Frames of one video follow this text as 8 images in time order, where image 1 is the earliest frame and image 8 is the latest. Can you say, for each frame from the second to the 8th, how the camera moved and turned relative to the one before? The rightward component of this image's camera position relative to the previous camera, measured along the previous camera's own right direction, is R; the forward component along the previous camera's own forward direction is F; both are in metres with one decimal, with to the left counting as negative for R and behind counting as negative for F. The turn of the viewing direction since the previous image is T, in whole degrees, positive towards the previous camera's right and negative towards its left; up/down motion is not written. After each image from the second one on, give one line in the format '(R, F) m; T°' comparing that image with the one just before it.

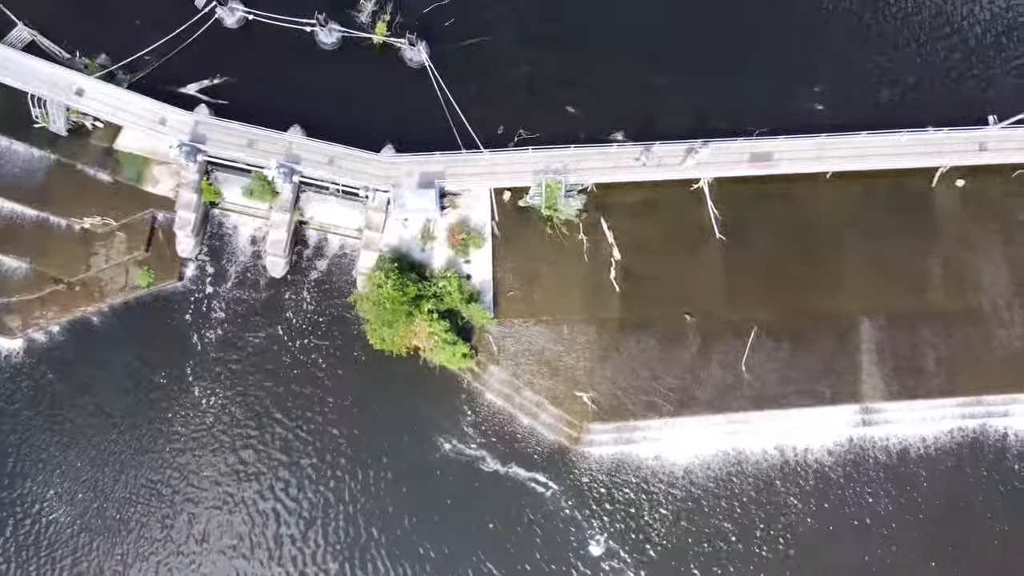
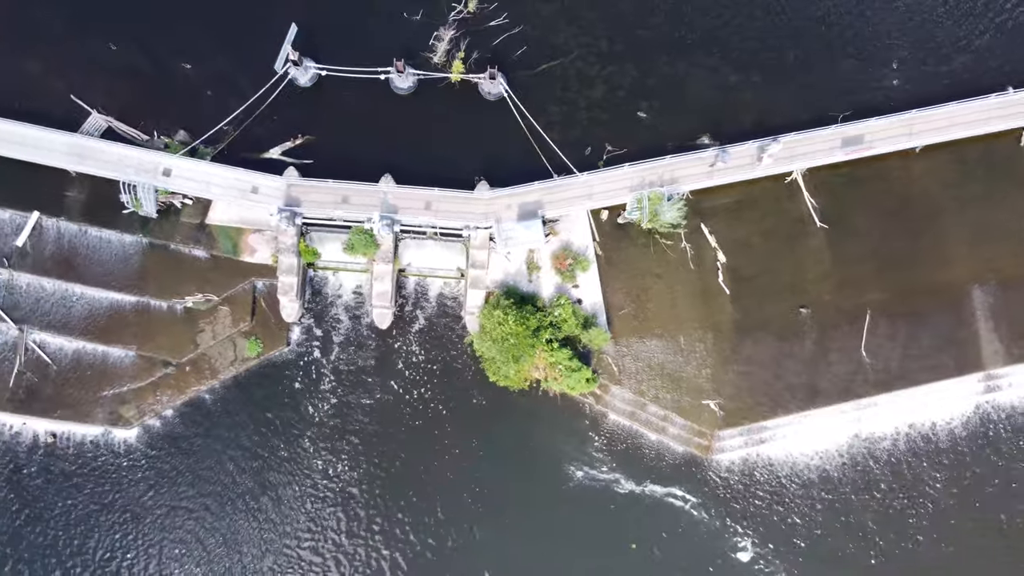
(-3.5, +0.2) m; +1°
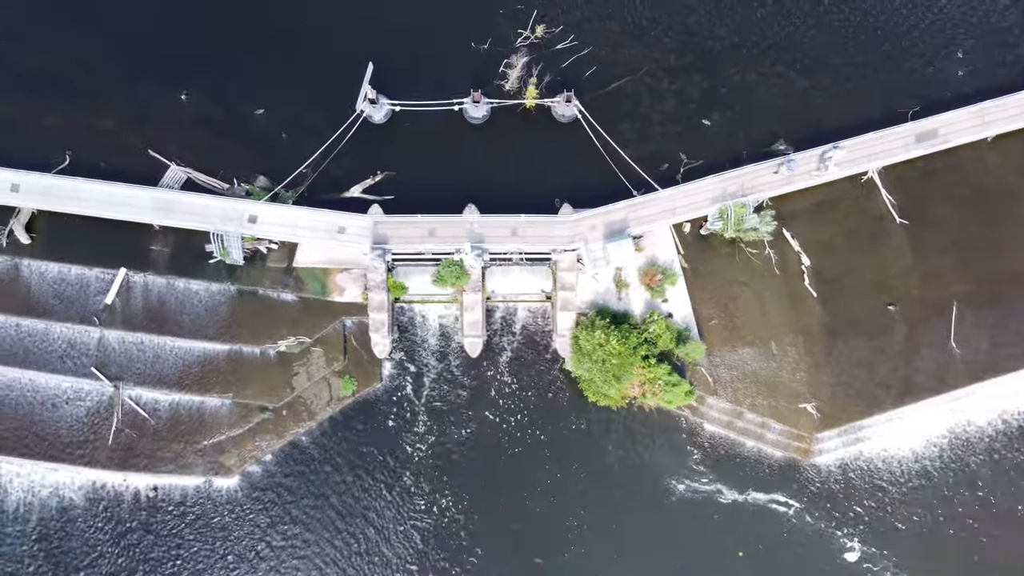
(-2.8, -0.1) m; 0°
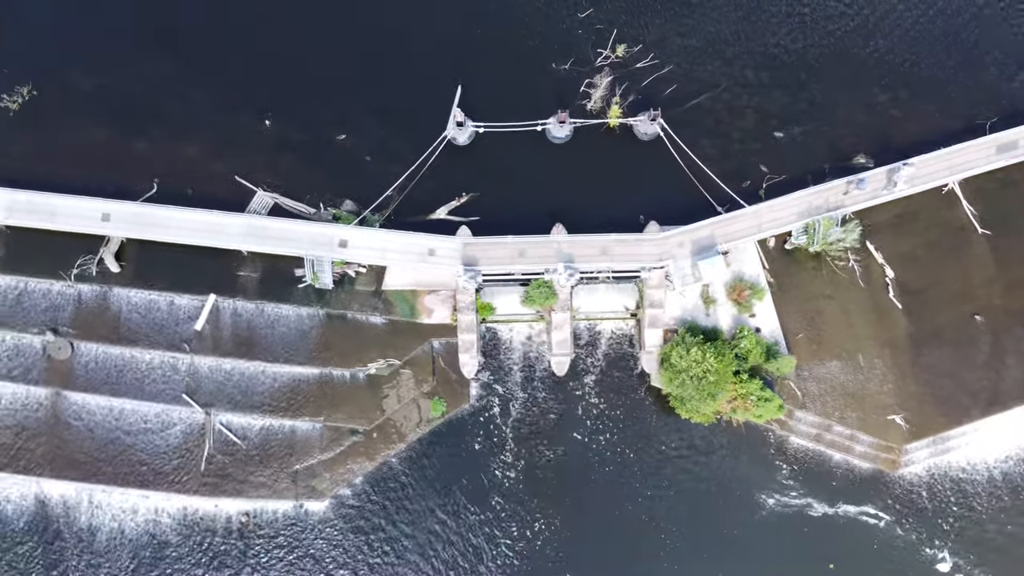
(-2.6, -0.1) m; 0°
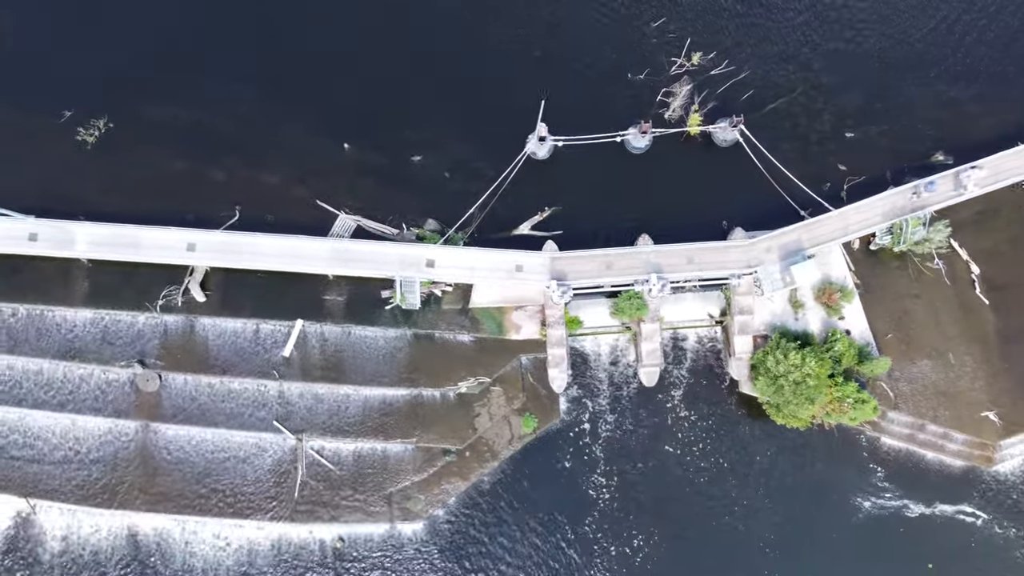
(-2.7, +0.1) m; 0°
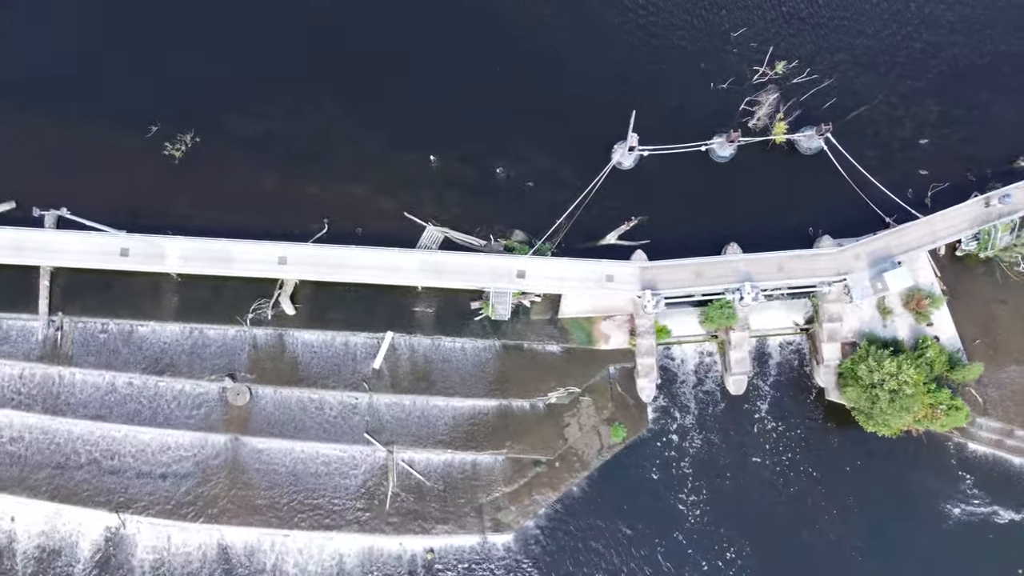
(-2.7, 0.0) m; 0°
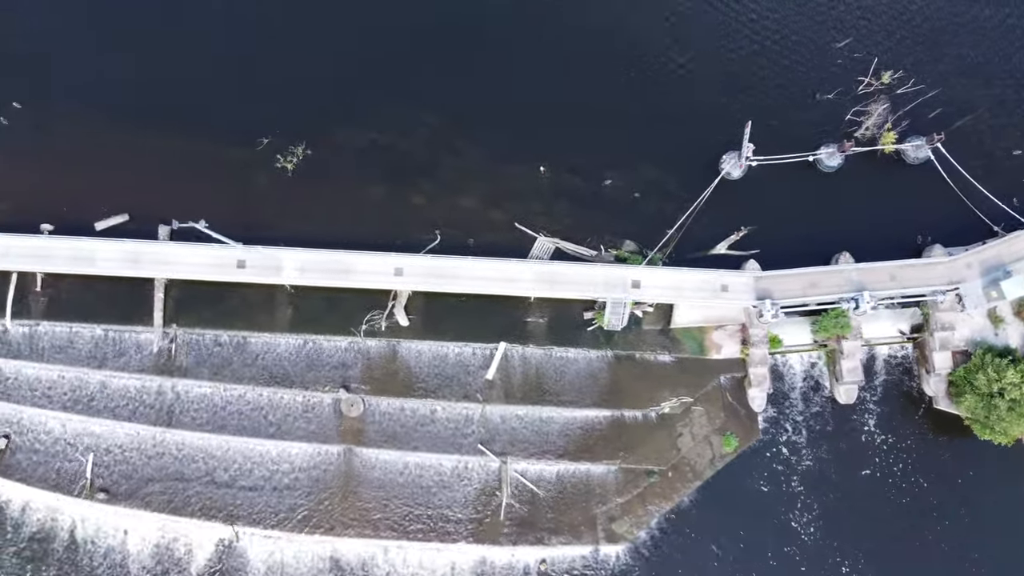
(-3.3, -0.1) m; 0°
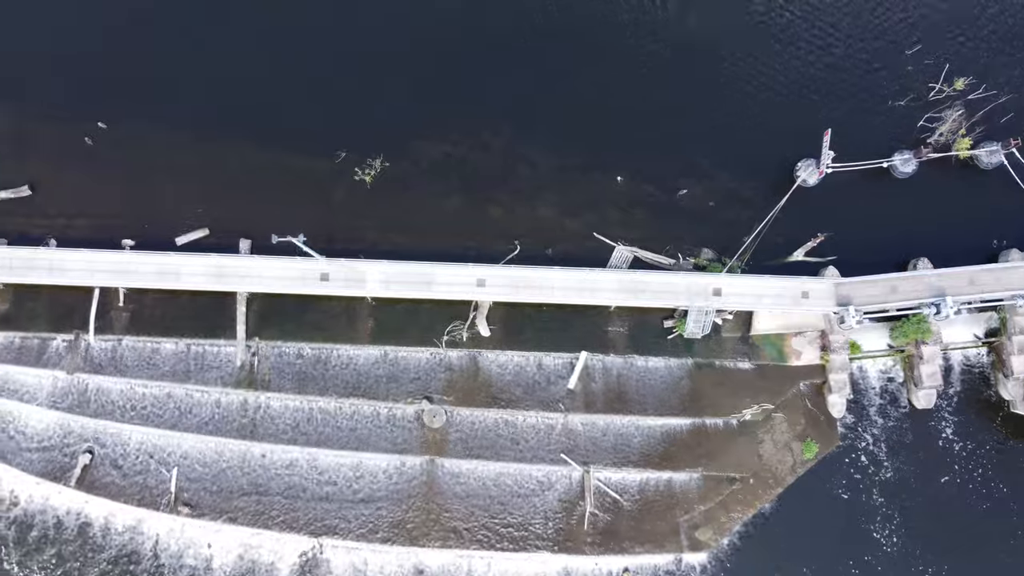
(-2.4, -0.1) m; 0°
